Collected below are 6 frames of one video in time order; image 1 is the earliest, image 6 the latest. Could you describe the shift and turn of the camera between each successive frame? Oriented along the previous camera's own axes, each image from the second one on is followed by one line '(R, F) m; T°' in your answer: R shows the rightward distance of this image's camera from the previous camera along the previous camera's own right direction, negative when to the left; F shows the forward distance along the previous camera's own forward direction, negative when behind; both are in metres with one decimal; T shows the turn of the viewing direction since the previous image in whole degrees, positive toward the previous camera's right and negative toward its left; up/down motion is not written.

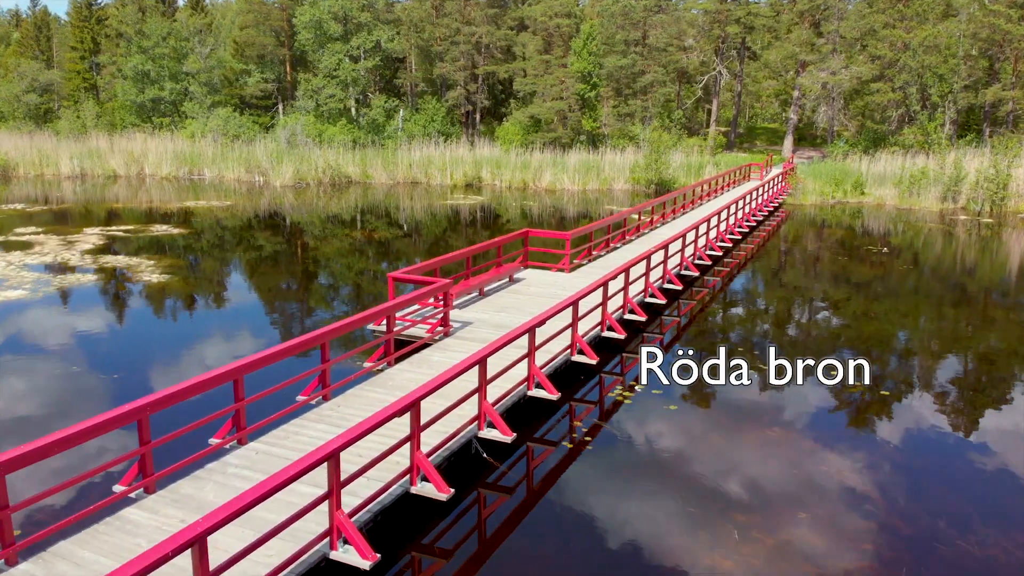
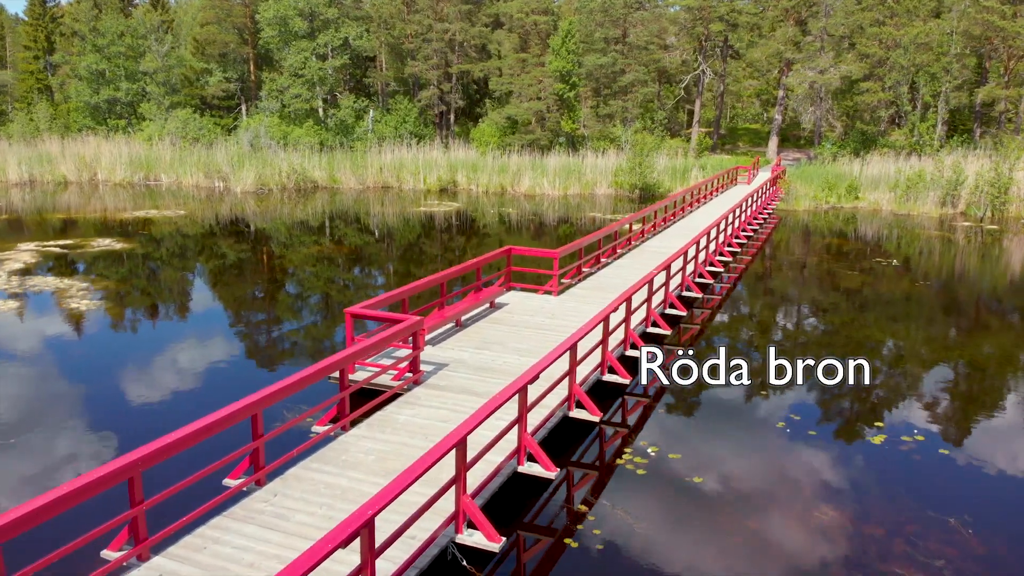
(0.0, +0.8) m; +2°
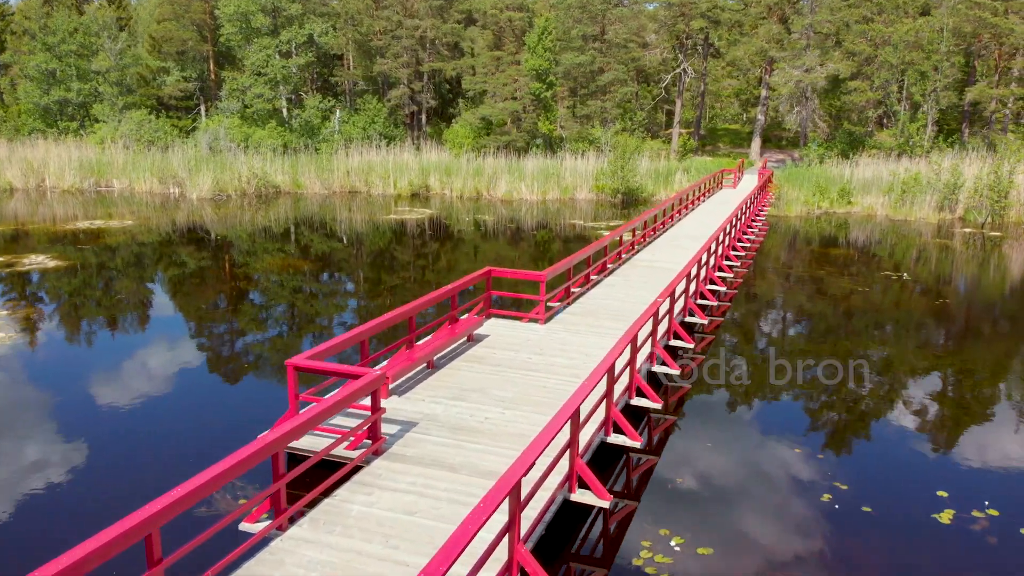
(0.0, +0.8) m; +2°
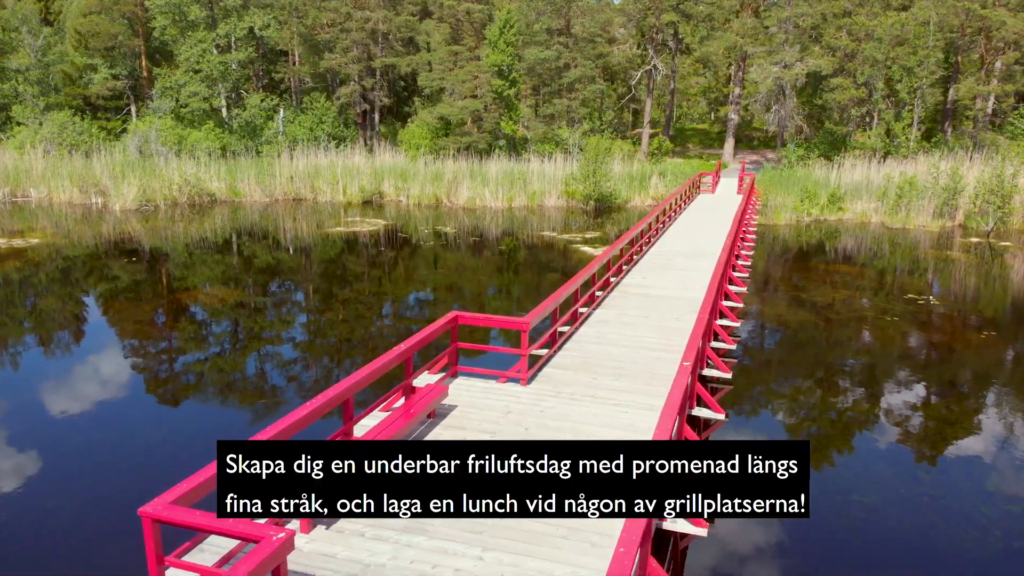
(-0.1, +1.2) m; +3°
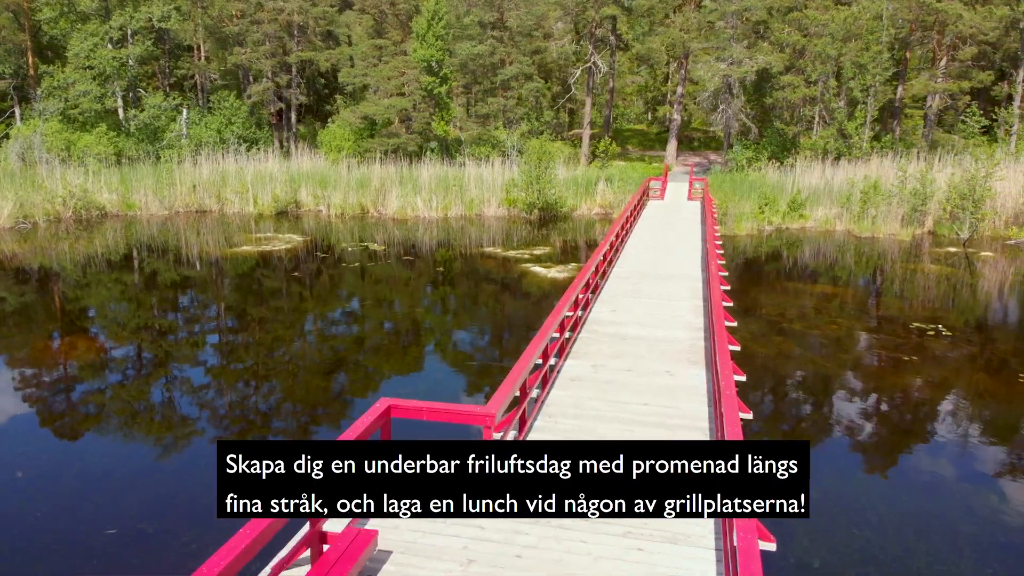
(-0.1, +1.3) m; +5°
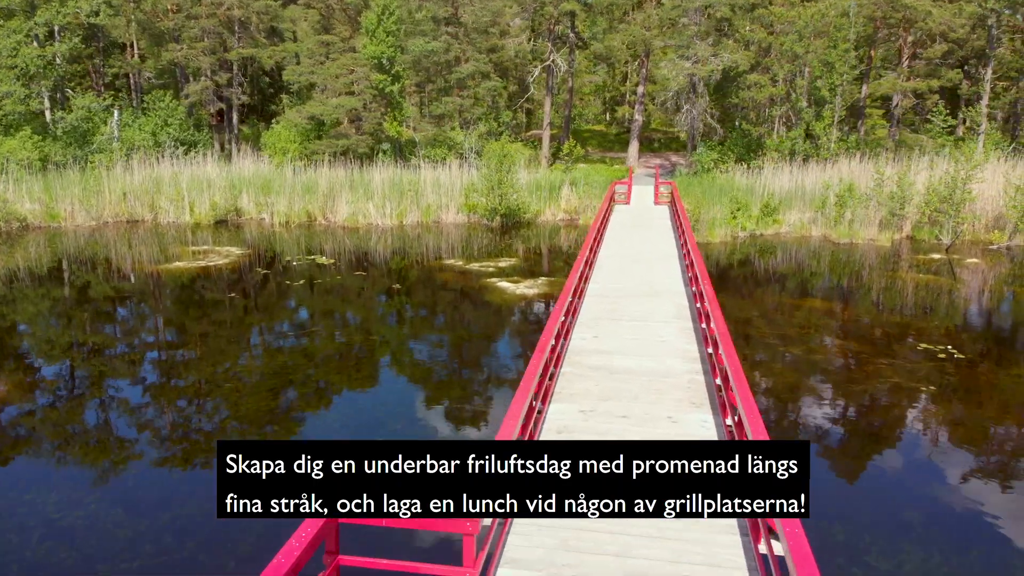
(-0.1, +0.7) m; +3°
